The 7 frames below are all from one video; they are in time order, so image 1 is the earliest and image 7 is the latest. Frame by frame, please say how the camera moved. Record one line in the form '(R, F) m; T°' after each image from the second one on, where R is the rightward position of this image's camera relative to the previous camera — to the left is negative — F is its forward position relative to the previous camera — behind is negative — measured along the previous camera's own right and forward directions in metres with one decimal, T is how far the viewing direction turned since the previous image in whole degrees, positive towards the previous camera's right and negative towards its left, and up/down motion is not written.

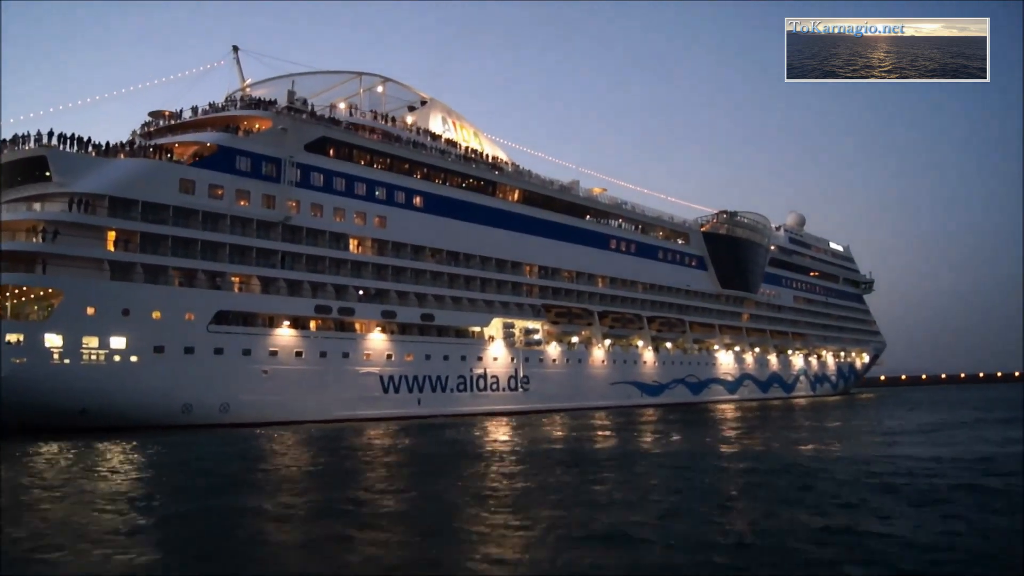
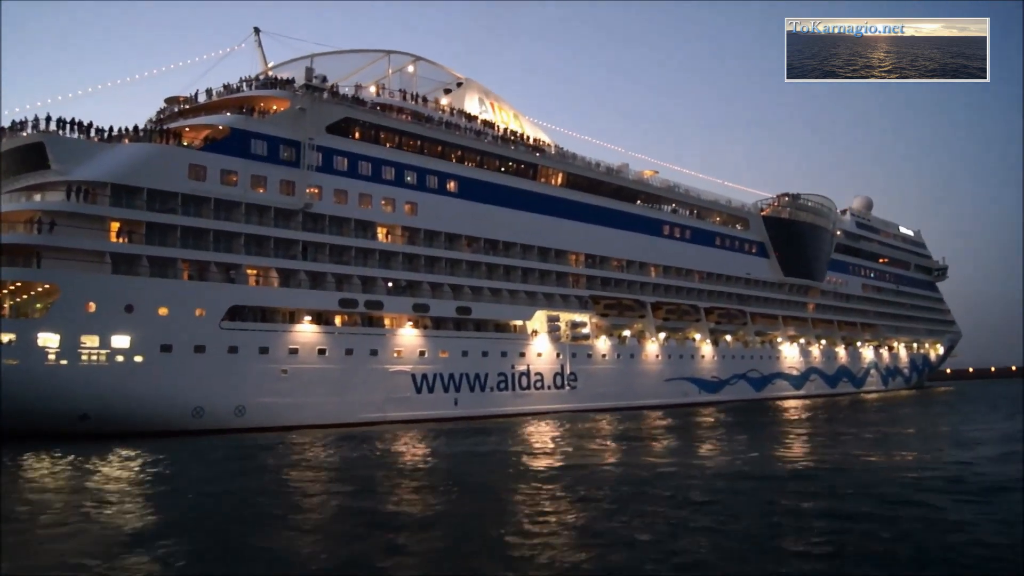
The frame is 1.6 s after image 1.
(+0.2, +2.4) m; -4°
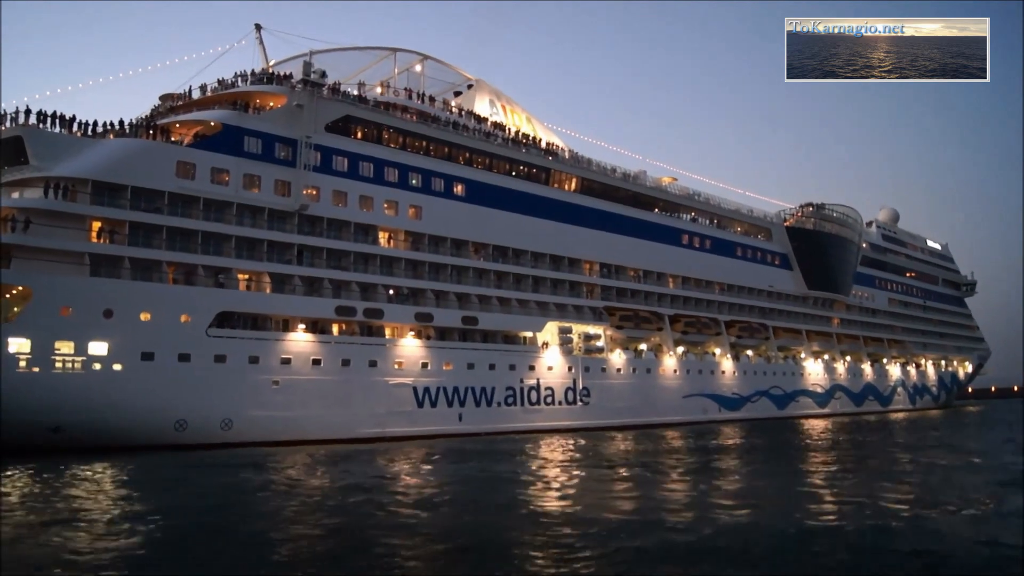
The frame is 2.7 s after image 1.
(+0.2, +1.5) m; -1°
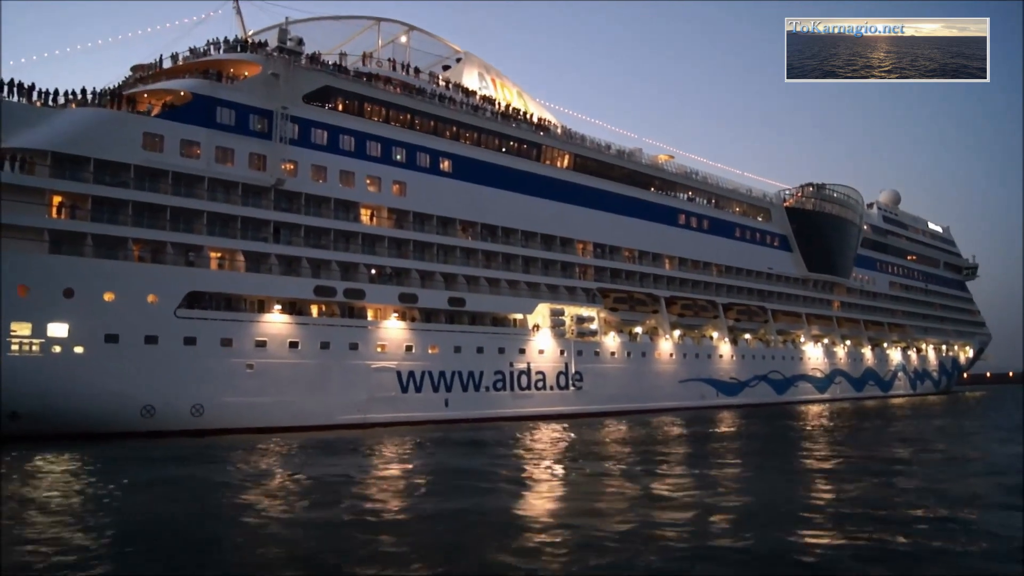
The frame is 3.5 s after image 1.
(+0.3, +1.0) m; 0°
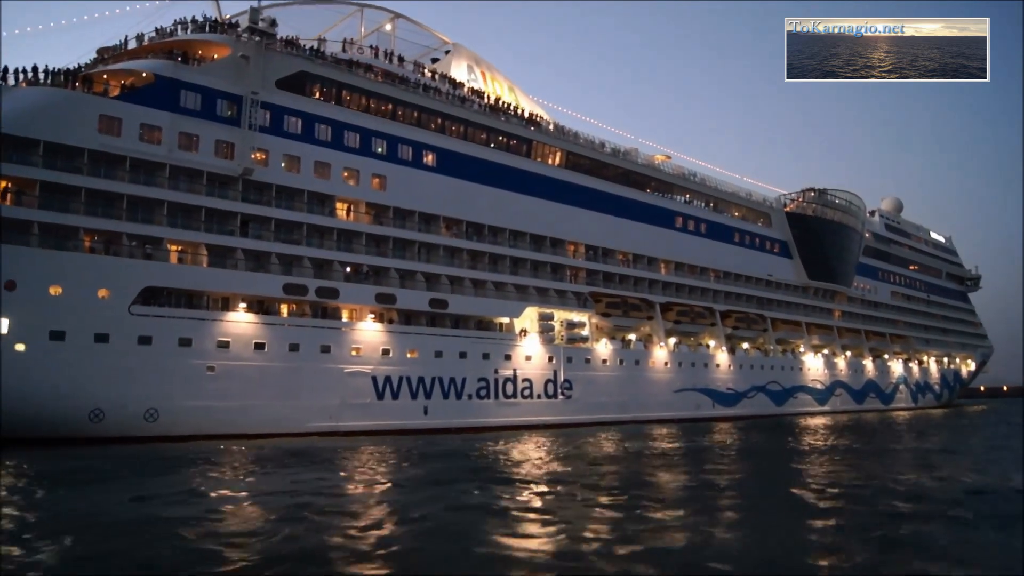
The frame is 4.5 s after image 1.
(+0.4, +1.3) m; 0°
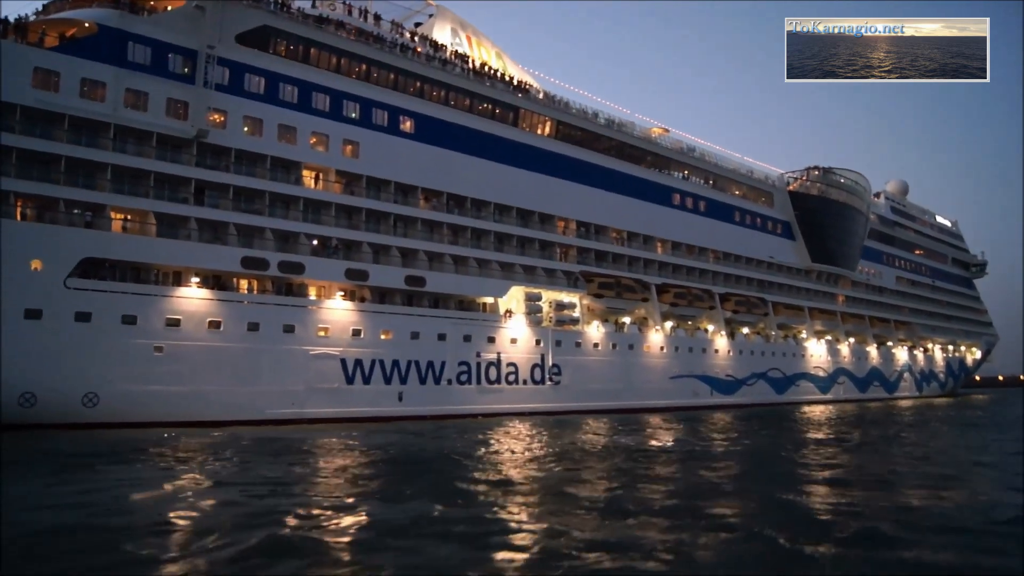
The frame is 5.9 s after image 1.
(+0.4, +1.6) m; 0°
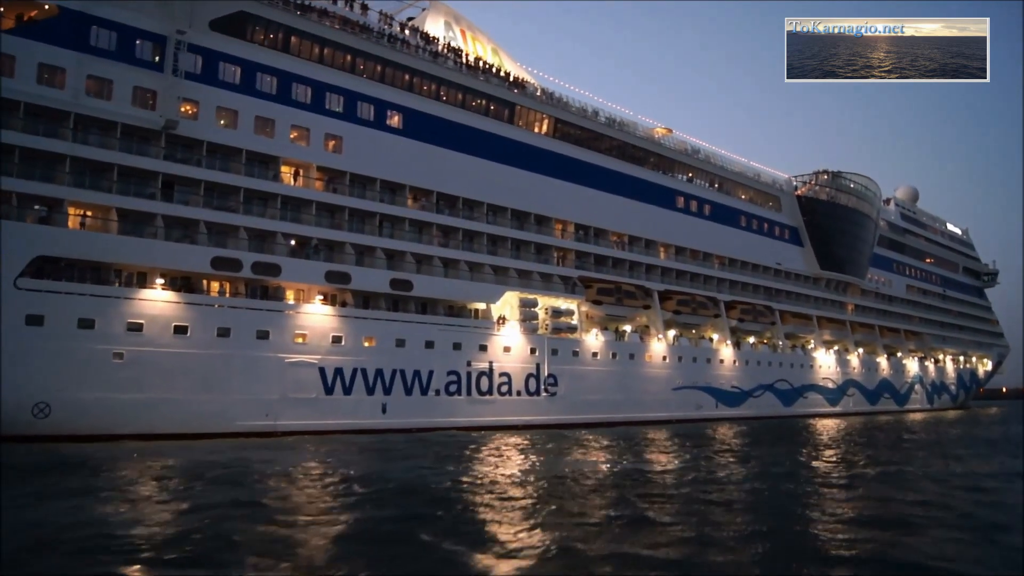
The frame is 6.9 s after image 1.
(+0.3, +1.2) m; 0°
